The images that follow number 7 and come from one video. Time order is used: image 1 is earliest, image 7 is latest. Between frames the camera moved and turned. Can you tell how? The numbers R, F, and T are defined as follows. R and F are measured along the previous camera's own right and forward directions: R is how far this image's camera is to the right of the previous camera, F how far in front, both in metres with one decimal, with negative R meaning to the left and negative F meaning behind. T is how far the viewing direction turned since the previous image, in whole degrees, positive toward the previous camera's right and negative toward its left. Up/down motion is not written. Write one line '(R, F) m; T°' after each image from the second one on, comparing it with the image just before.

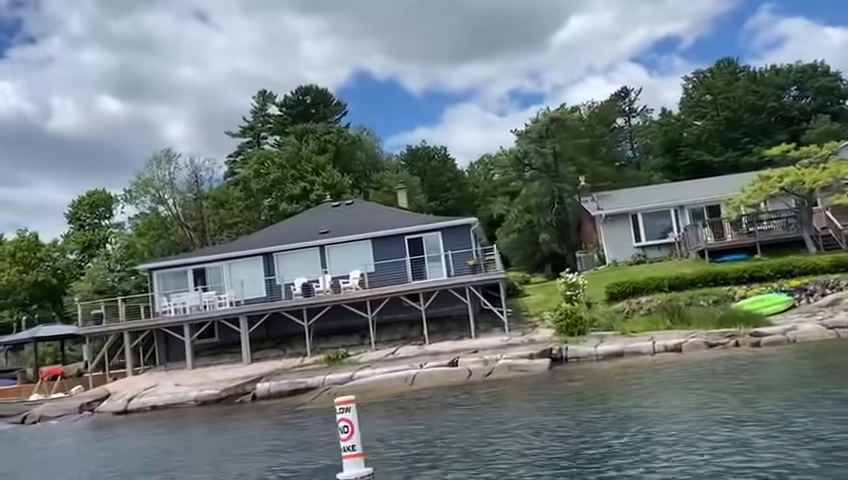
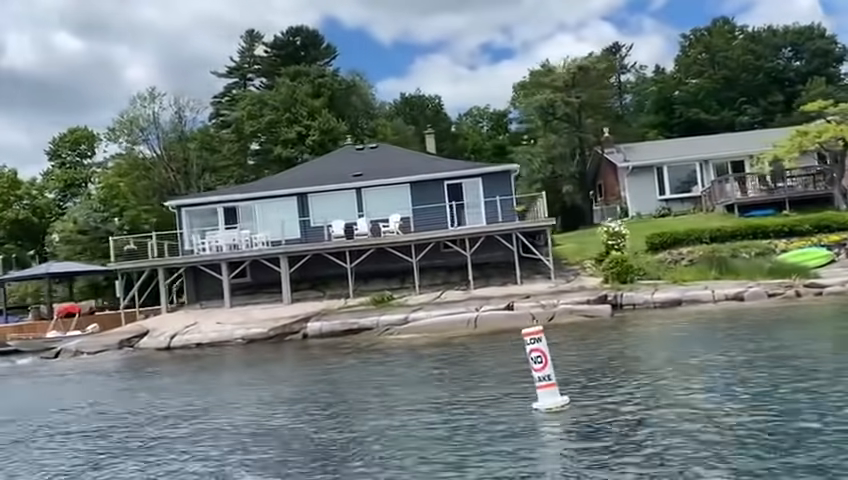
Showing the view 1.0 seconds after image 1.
(-3.5, +0.5) m; +3°
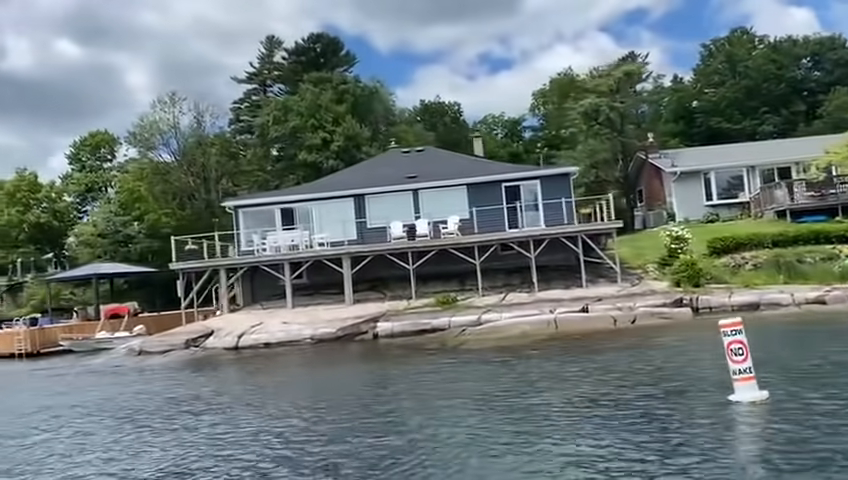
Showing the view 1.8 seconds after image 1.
(-2.8, +0.2) m; 0°
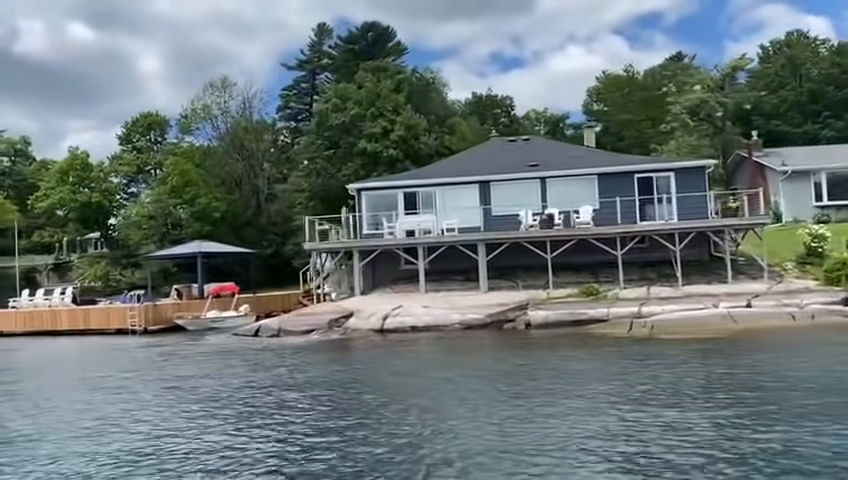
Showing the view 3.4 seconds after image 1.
(-5.5, +0.6) m; -1°
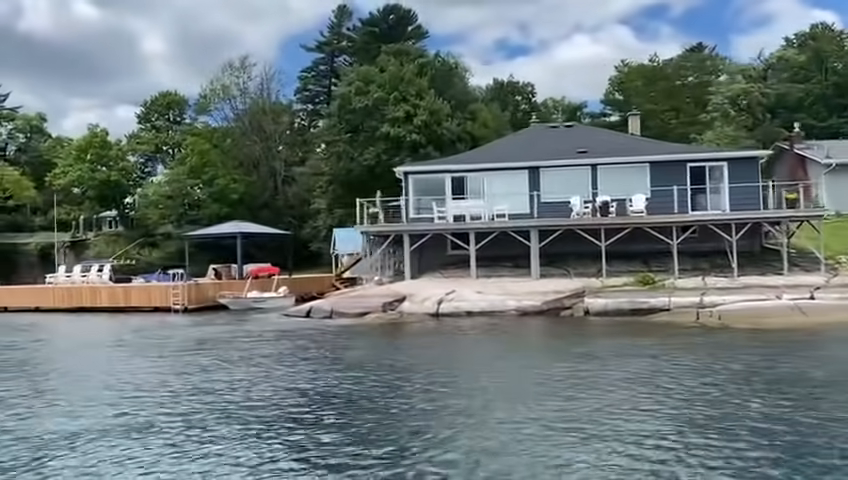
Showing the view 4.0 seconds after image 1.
(-2.1, +0.3) m; 0°
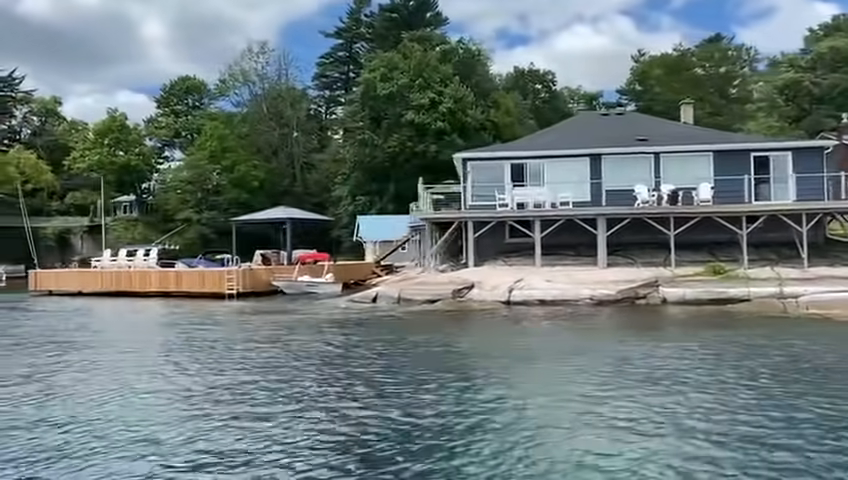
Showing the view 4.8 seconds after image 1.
(-2.8, +0.3) m; 0°
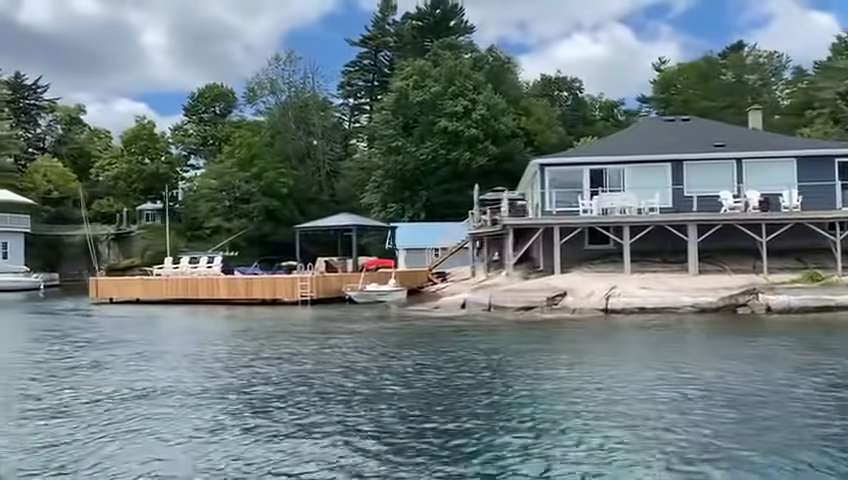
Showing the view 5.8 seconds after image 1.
(-3.5, +0.4) m; 0°
